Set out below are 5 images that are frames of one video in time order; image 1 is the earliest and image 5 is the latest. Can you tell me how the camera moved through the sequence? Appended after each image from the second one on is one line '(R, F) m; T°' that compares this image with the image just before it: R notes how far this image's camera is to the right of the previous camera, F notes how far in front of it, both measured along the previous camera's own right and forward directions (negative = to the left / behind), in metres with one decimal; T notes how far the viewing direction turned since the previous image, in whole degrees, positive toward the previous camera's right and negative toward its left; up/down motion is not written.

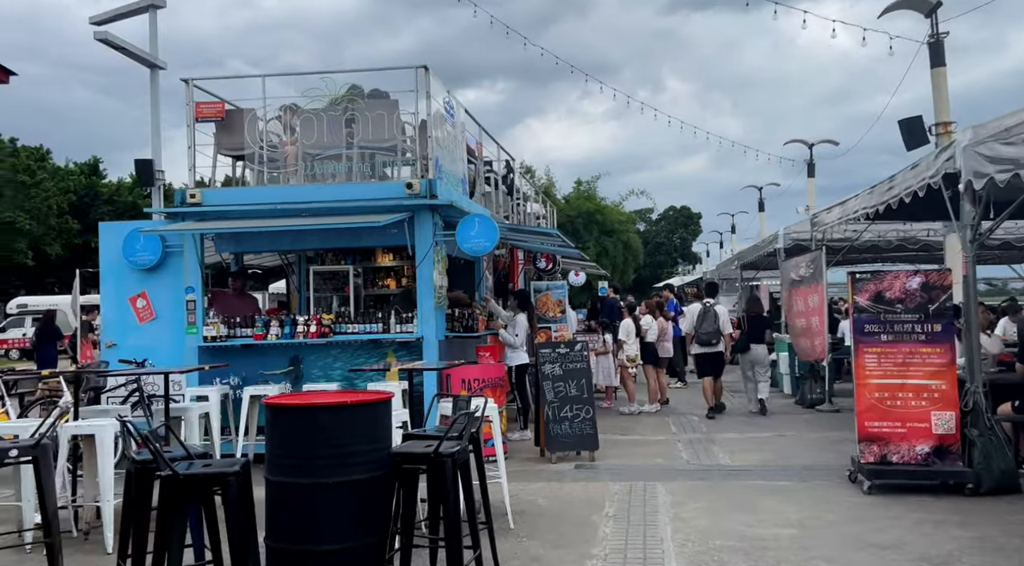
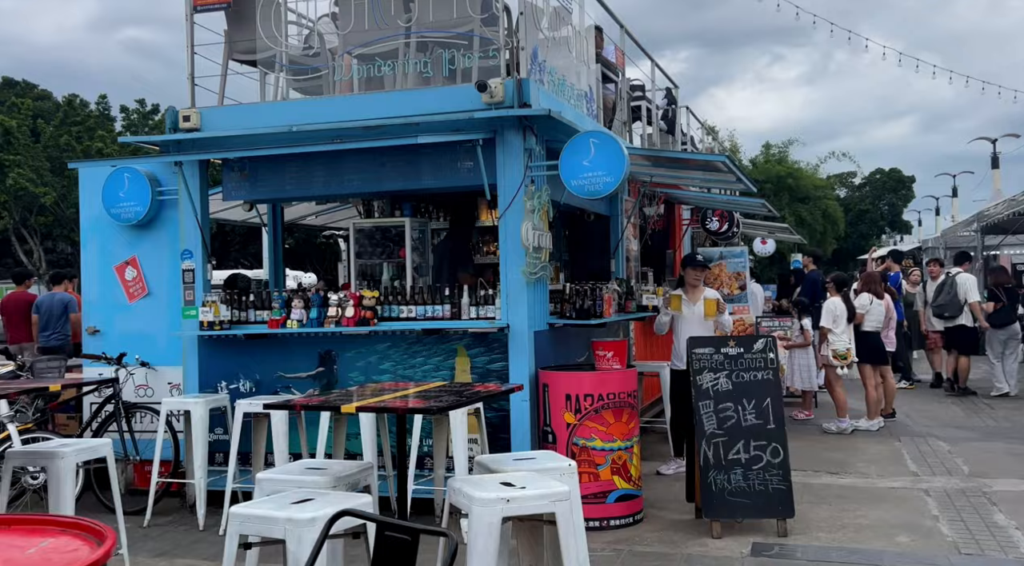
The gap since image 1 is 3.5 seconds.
(+0.3, +4.6) m; -10°
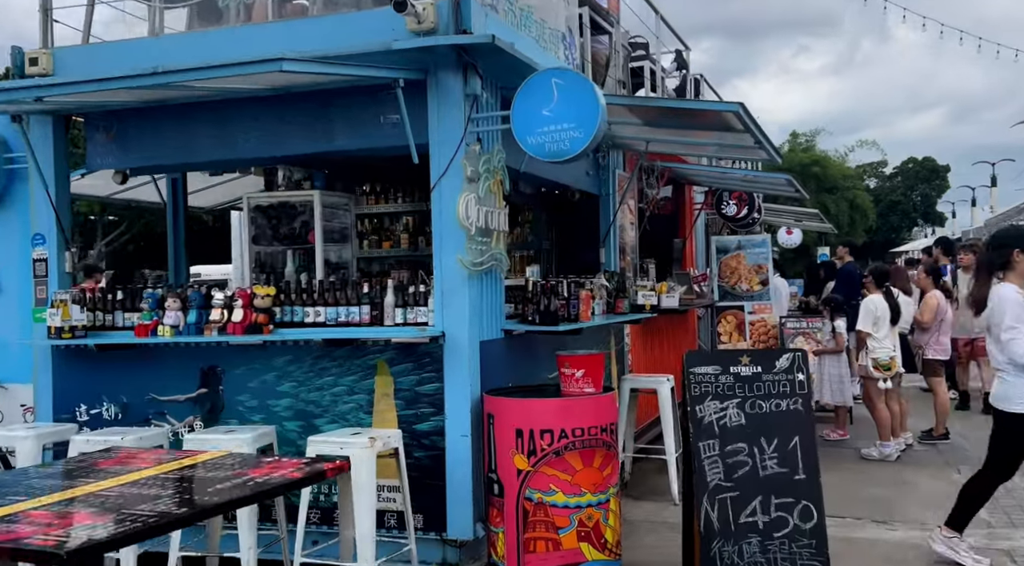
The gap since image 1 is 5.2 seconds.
(+0.5, +2.1) m; -1°
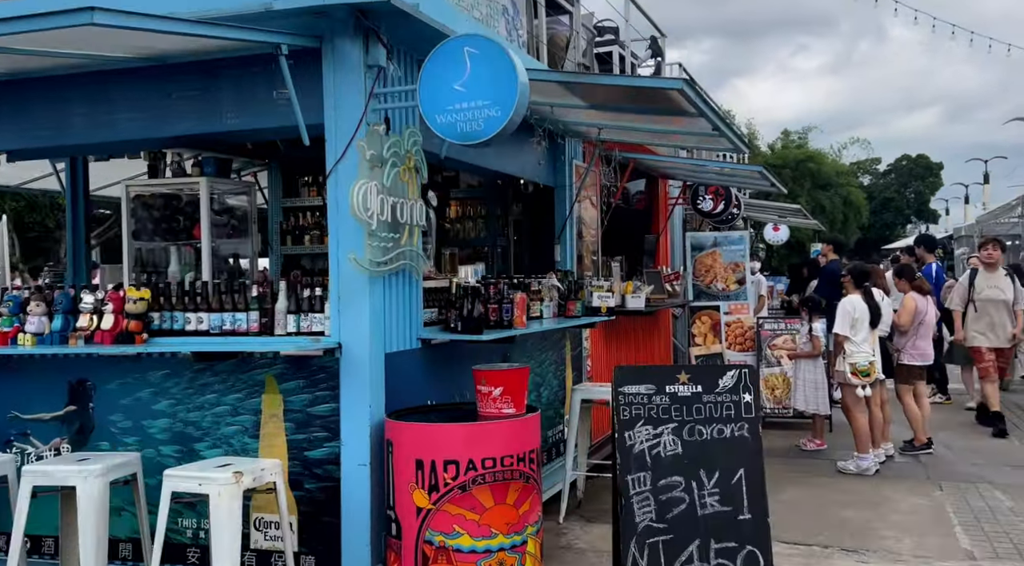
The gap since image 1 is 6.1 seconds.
(+0.4, +0.8) m; 0°
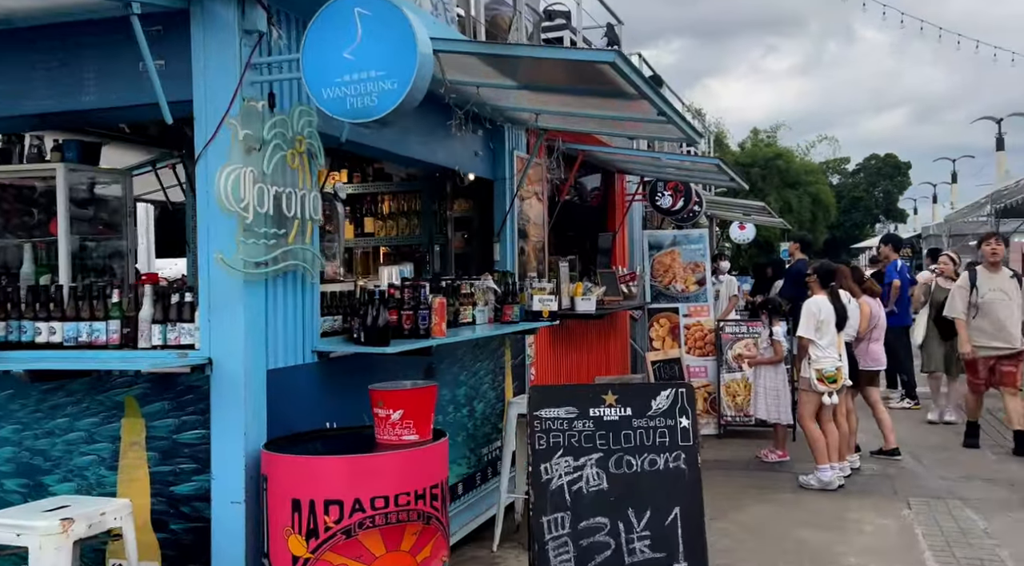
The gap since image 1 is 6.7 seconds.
(+0.3, +0.7) m; +1°
